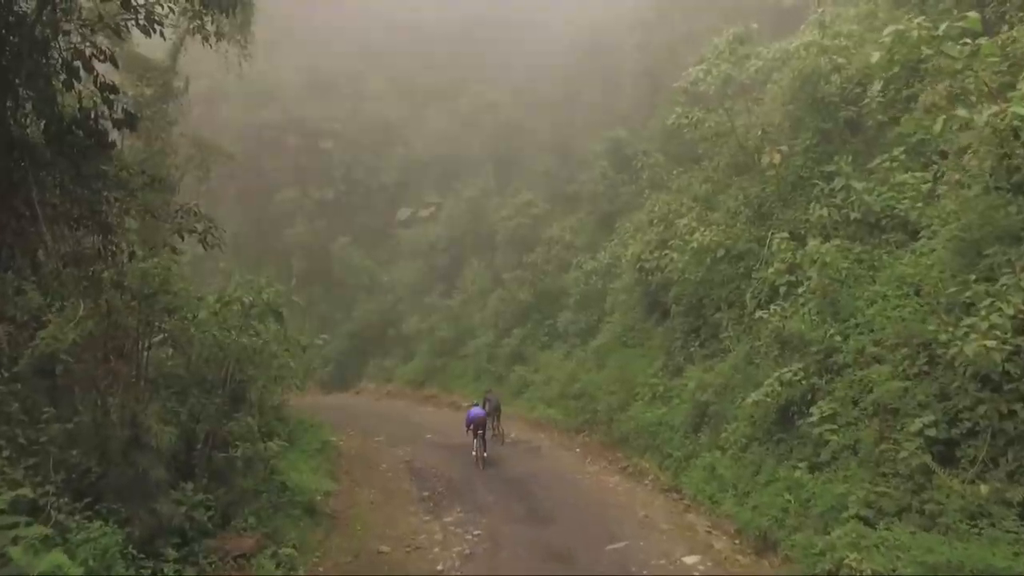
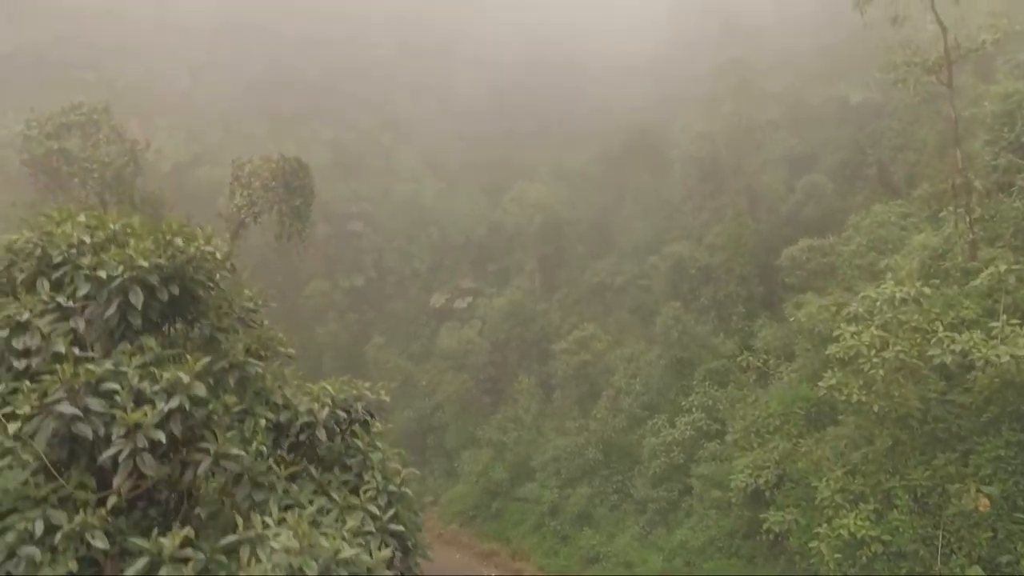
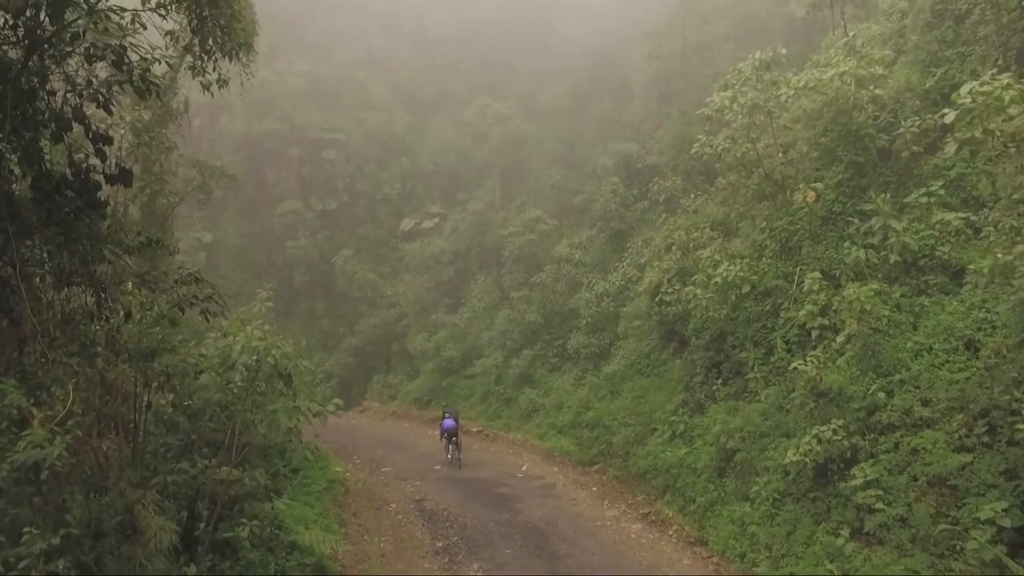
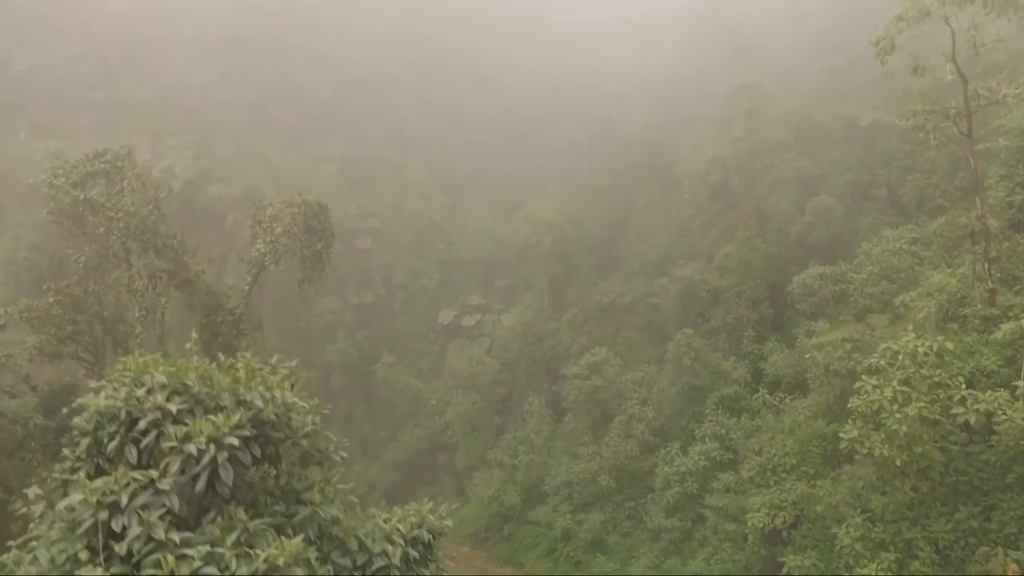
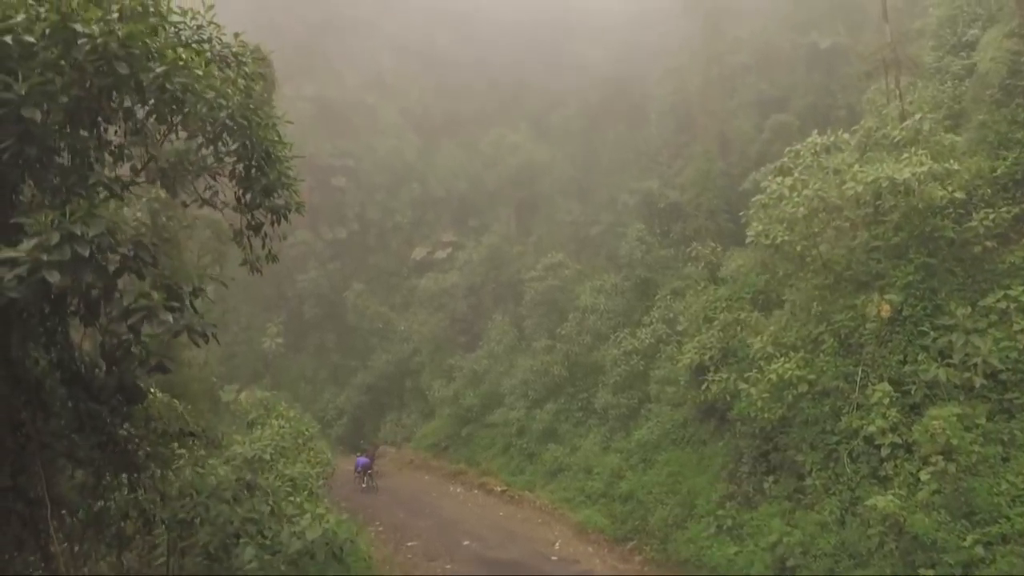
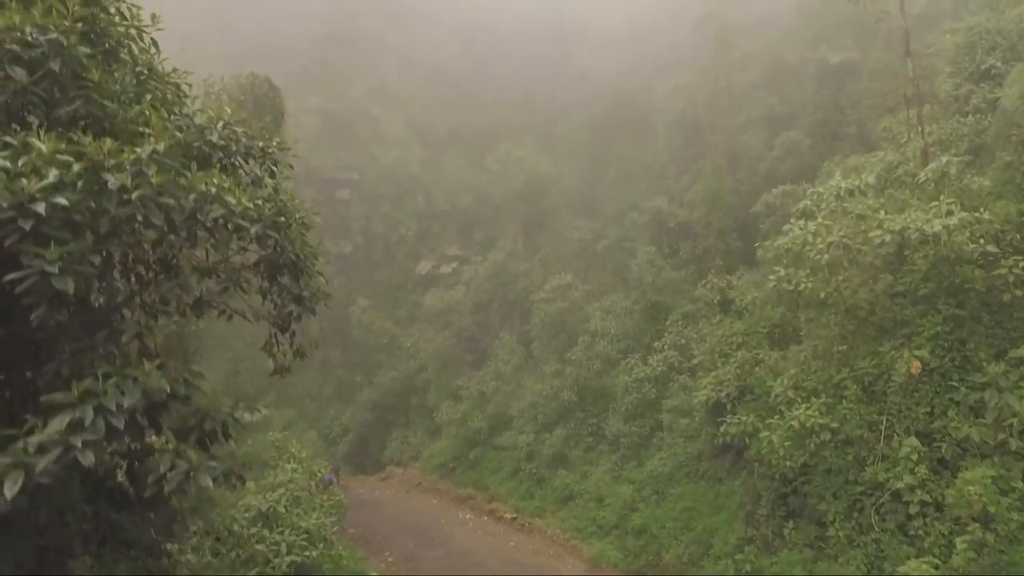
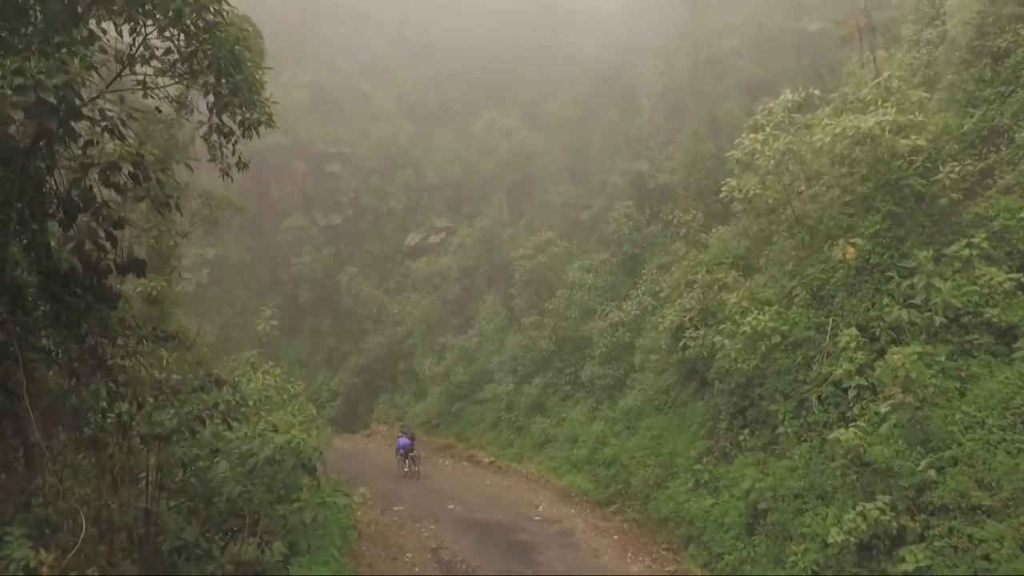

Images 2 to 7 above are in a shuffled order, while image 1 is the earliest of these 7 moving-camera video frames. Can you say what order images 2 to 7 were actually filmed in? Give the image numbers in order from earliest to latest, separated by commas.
3, 7, 5, 6, 2, 4
